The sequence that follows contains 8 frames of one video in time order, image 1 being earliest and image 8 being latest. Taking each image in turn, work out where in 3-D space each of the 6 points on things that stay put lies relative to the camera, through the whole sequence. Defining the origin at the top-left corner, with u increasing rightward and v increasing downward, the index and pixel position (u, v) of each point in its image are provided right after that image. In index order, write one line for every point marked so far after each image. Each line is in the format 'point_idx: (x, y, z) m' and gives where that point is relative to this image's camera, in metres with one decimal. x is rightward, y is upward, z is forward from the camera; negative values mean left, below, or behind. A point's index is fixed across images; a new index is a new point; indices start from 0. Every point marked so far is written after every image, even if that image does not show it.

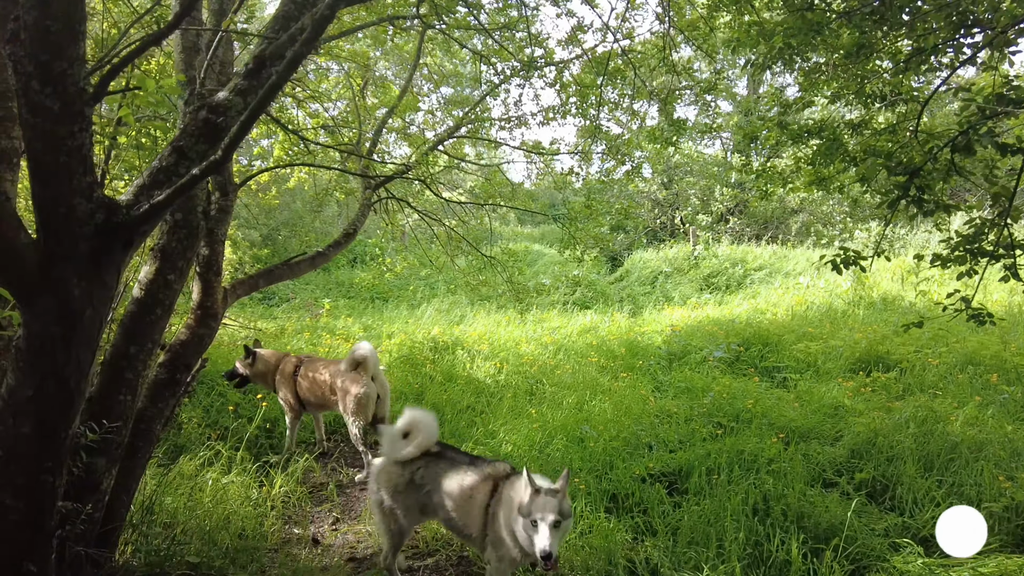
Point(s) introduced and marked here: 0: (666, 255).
0: (+2.8, +0.6, +12.2) m
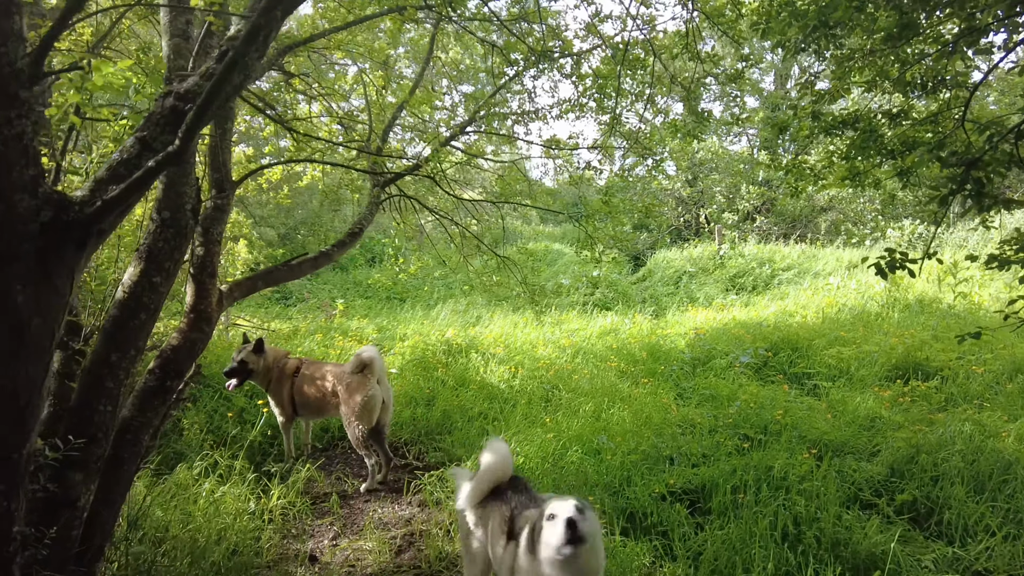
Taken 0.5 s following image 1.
0: (+3.1, +0.6, +11.9) m
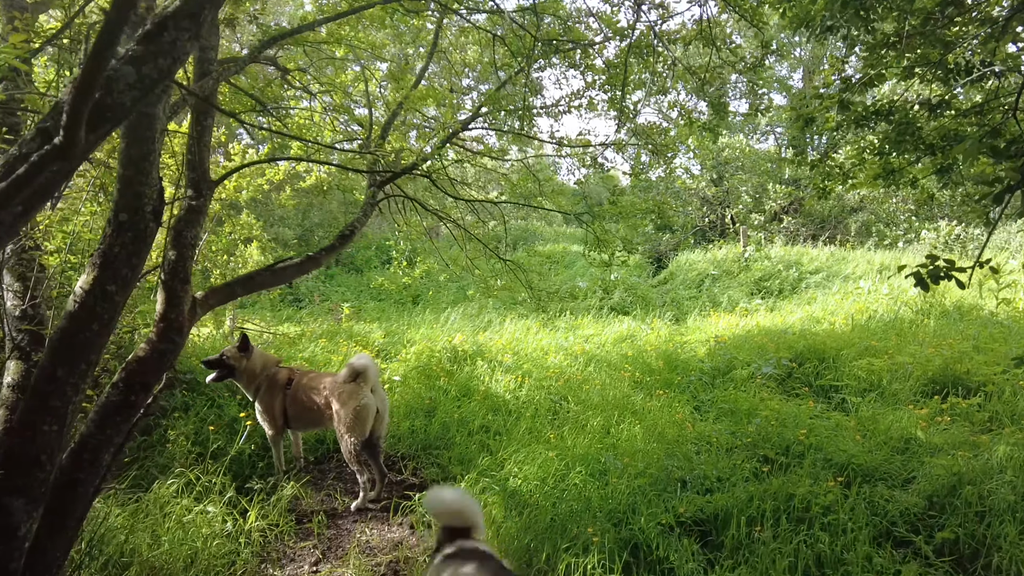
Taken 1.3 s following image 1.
0: (+3.4, +0.5, +11.5) m
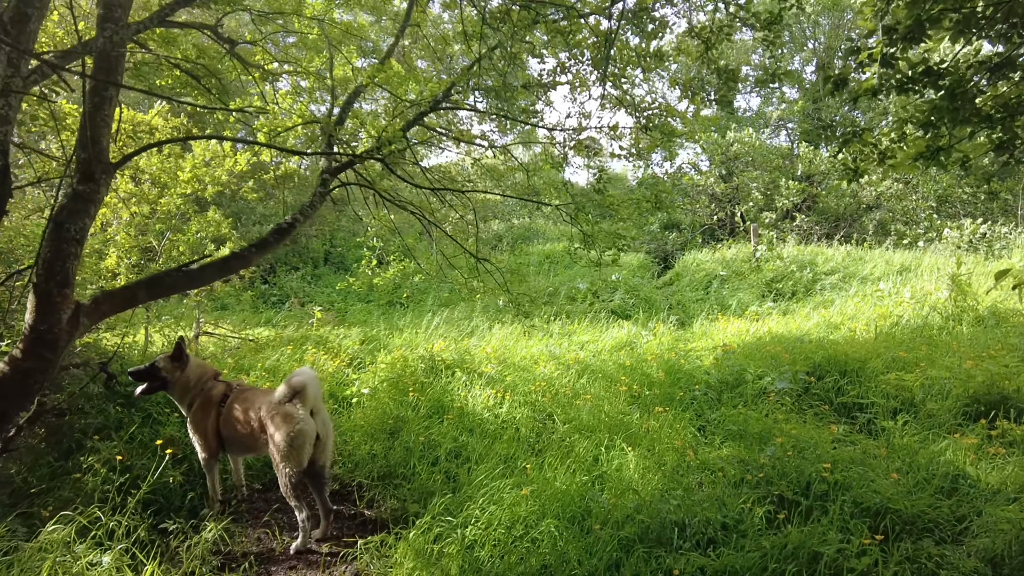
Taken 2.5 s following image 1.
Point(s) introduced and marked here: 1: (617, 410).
0: (+3.4, +0.5, +10.9) m
1: (+0.7, -0.8, +4.3) m
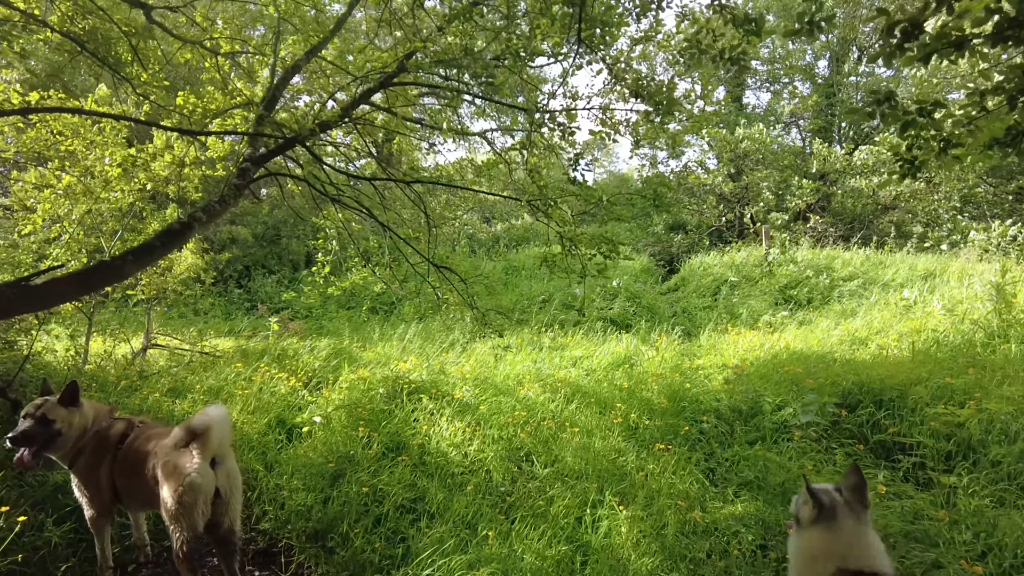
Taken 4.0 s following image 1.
0: (+3.3, +0.4, +10.2) m
1: (+0.5, -0.9, +3.6) m
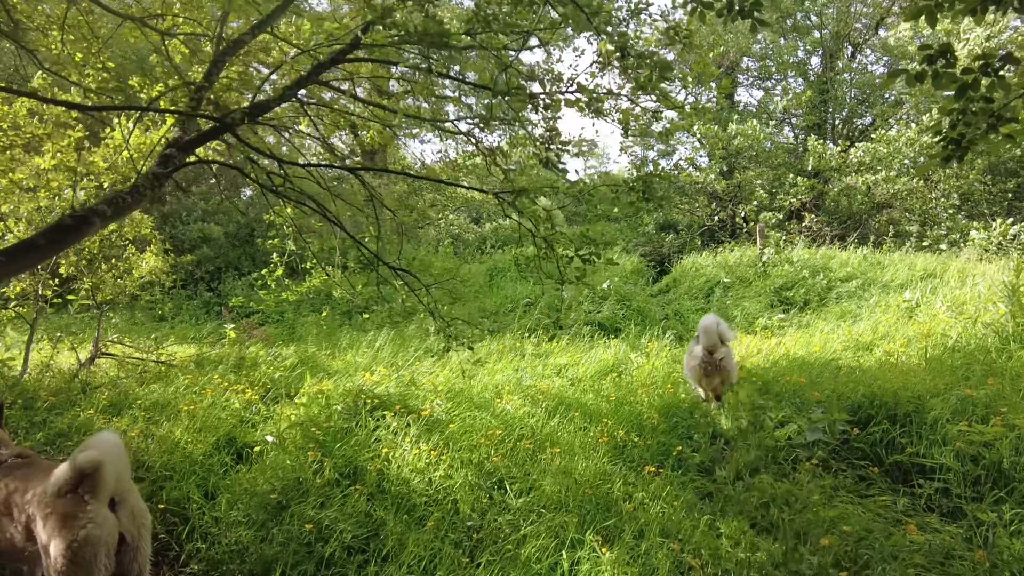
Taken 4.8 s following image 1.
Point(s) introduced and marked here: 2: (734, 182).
0: (+3.1, +0.4, +9.8) m
1: (+0.4, -0.9, +3.2) m
2: (+4.1, +1.9, +12.4) m
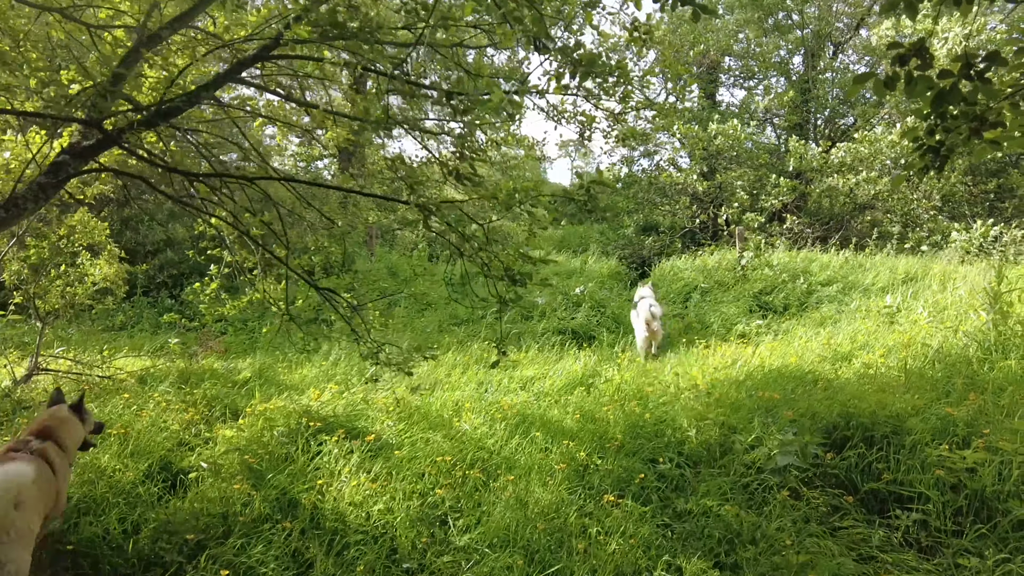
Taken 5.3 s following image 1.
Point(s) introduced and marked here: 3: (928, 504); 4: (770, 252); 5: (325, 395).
0: (+2.7, +0.4, +9.6) m
1: (+0.2, -0.9, +3.0) m
2: (+3.7, +1.9, +12.2) m
3: (+1.7, -0.9, +2.7) m
4: (+3.7, +0.5, +9.7) m
5: (-1.2, -0.7, +4.3) m
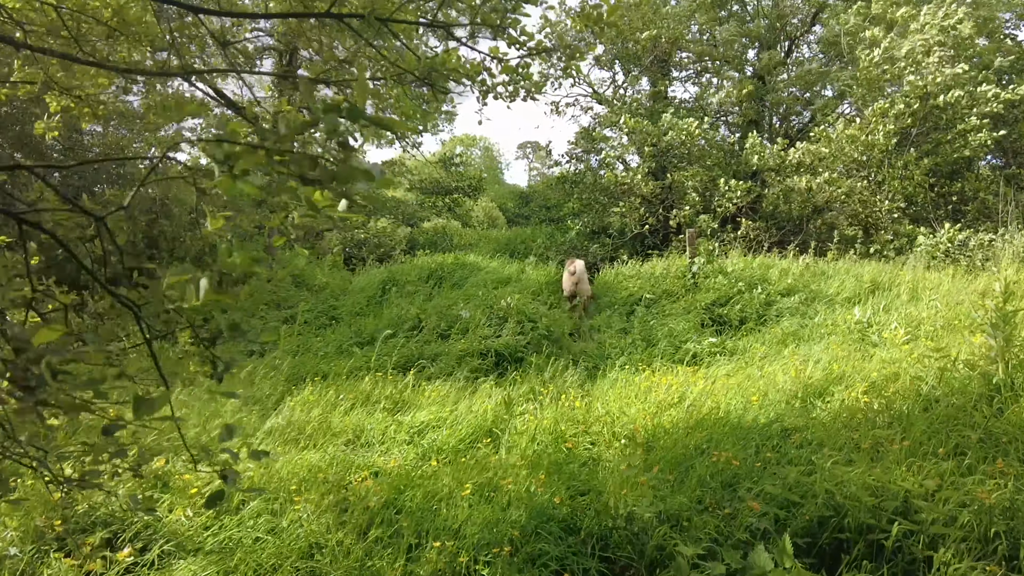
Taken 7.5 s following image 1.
0: (+1.8, +0.2, +8.6) m
1: (-0.4, -1.1, +1.8) m
2: (+2.6, +1.8, +11.3) m
3: (+1.2, -1.0, +1.7) m
4: (+2.8, +0.4, +8.8) m
5: (-1.8, -0.8, +3.1) m
